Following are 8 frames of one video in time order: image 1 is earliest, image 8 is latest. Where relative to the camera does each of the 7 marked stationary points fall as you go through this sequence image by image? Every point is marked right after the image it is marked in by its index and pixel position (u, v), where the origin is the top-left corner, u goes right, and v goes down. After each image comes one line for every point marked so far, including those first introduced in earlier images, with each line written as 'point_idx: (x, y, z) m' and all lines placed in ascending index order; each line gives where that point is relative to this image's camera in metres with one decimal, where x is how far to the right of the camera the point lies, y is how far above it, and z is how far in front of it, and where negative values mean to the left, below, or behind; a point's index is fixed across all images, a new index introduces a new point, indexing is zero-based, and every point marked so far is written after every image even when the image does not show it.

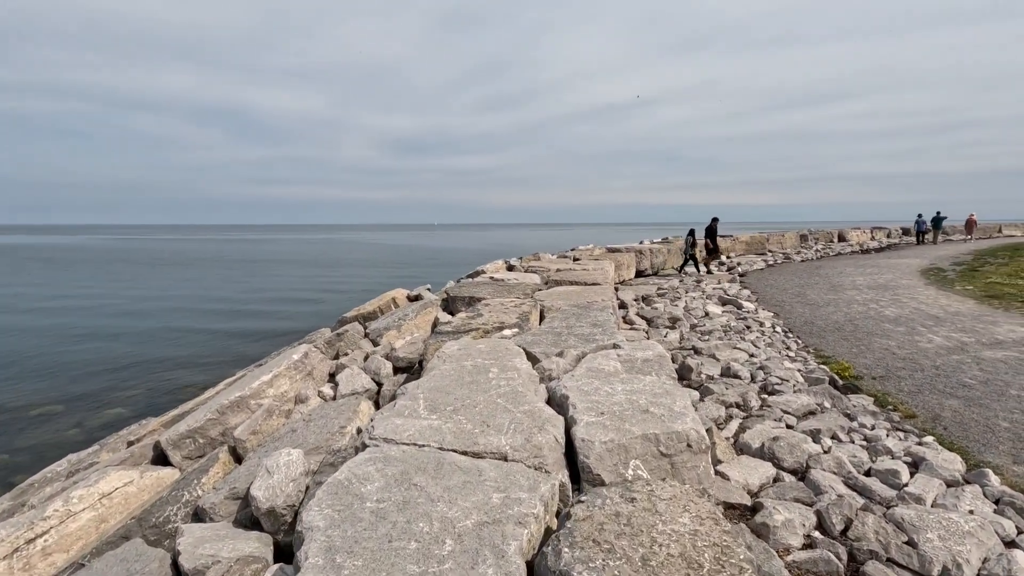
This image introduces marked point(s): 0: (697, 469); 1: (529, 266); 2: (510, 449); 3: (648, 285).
0: (+1.0, -1.0, +3.0) m
1: (+0.4, +0.5, +11.7) m
2: (0.0, -0.9, +2.9) m
3: (+3.5, +0.1, +13.6) m
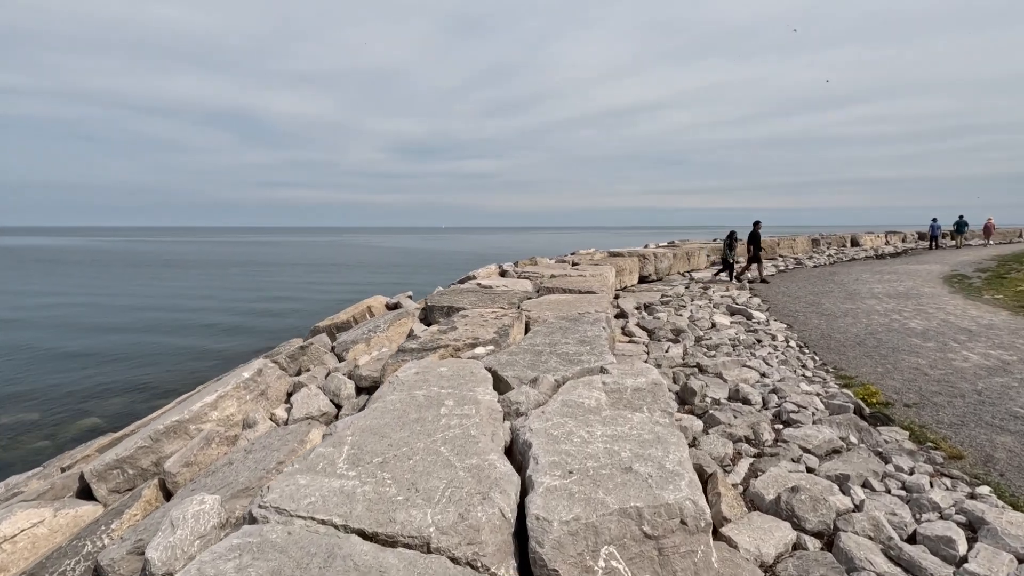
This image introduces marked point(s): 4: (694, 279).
0: (+0.7, -1.1, +2.2) m
1: (+0.2, +0.3, +10.9) m
2: (-0.3, -1.0, +2.1) m
3: (+3.4, -0.1, +12.8) m
4: (+5.3, +0.3, +15.5) m
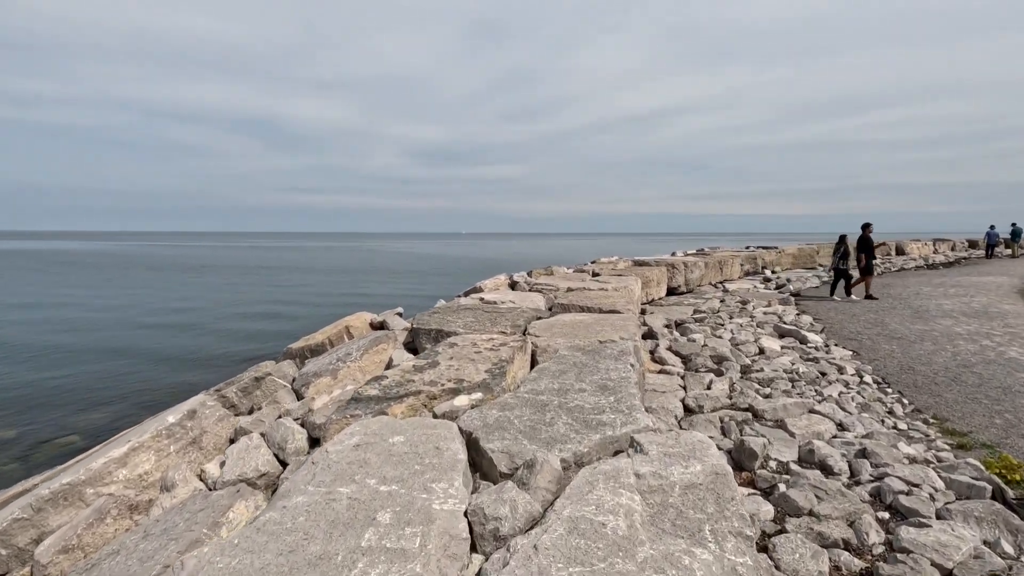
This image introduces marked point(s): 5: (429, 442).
0: (+0.6, -1.3, +0.8) m
1: (+0.4, +0.1, +9.5) m
2: (-0.5, -1.1, +0.7) m
3: (+3.6, -0.4, +11.3) m
4: (+5.7, -0.1, +14.0) m
5: (-0.4, -0.8, +2.8) m
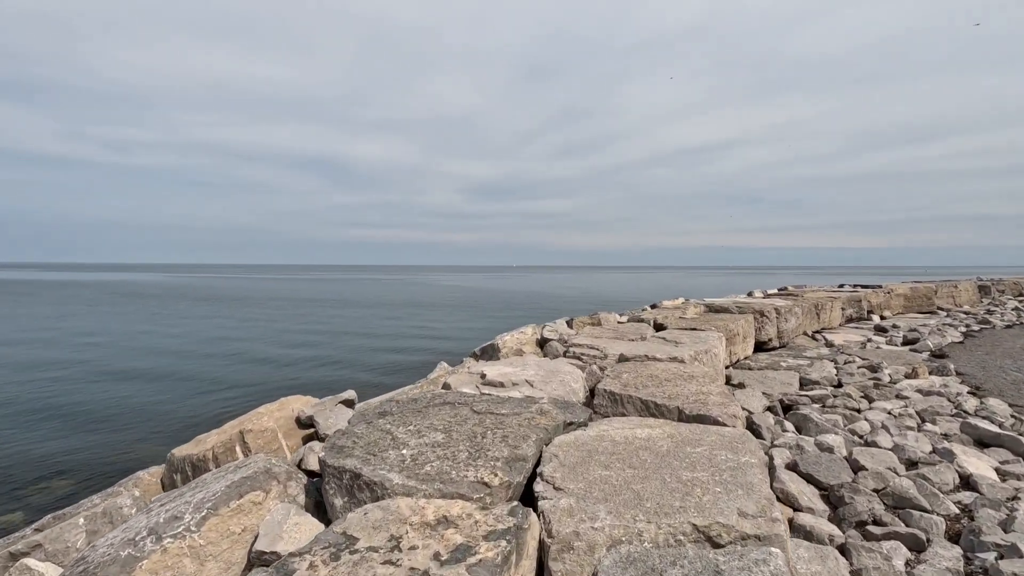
0: (+0.1, -1.5, -2.1) m
1: (+0.8, -0.7, +6.6) m
2: (-1.0, -1.3, -2.1) m
3: (+4.1, -1.3, +8.0) m
4: (+6.4, -1.2, +10.5) m
5: (-0.7, -1.2, 0.0) m
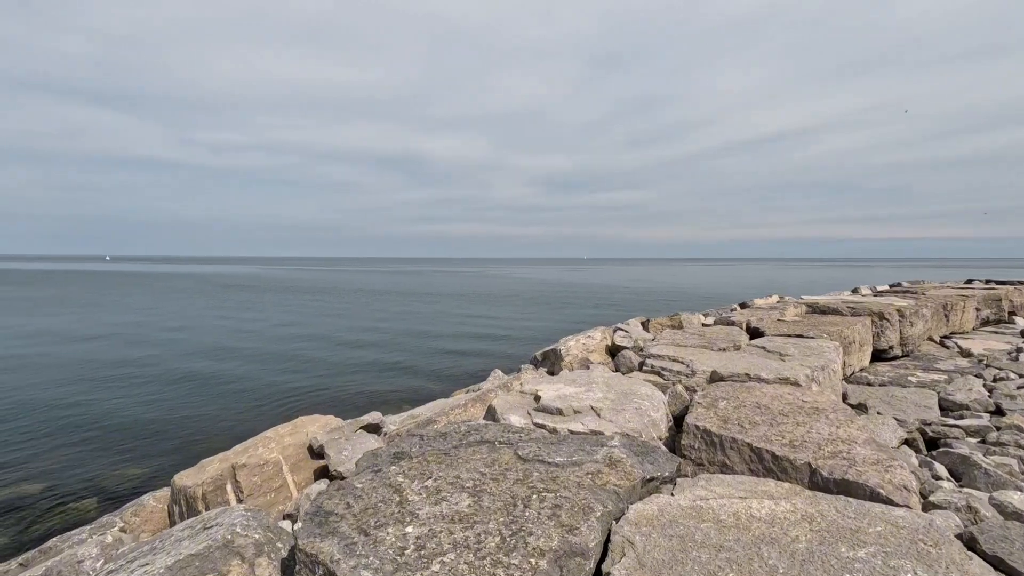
0: (-0.4, -1.6, -3.1) m
1: (+1.4, -0.7, +5.5) m
2: (-1.4, -1.4, -2.9) m
3: (+4.9, -1.3, +6.4) m
4: (+7.5, -1.1, +8.6) m
5: (-0.9, -1.2, -0.9) m
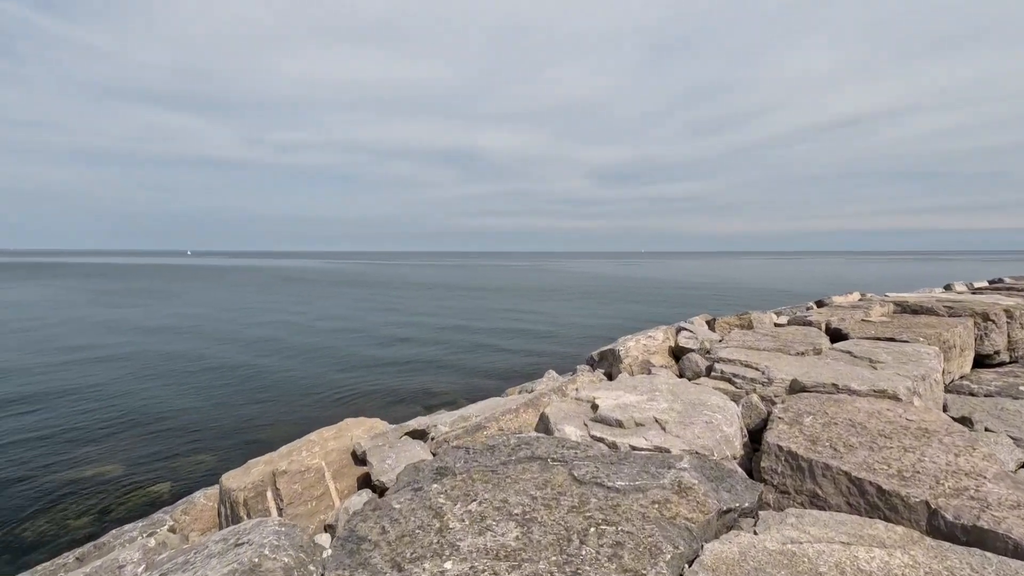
0: (-0.8, -1.7, -3.3) m
1: (+1.9, -0.7, +5.0) m
2: (-1.8, -1.5, -3.1) m
3: (+5.5, -1.3, +5.6) m
4: (+8.3, -1.1, +7.5) m
5: (-1.1, -1.3, -1.1) m
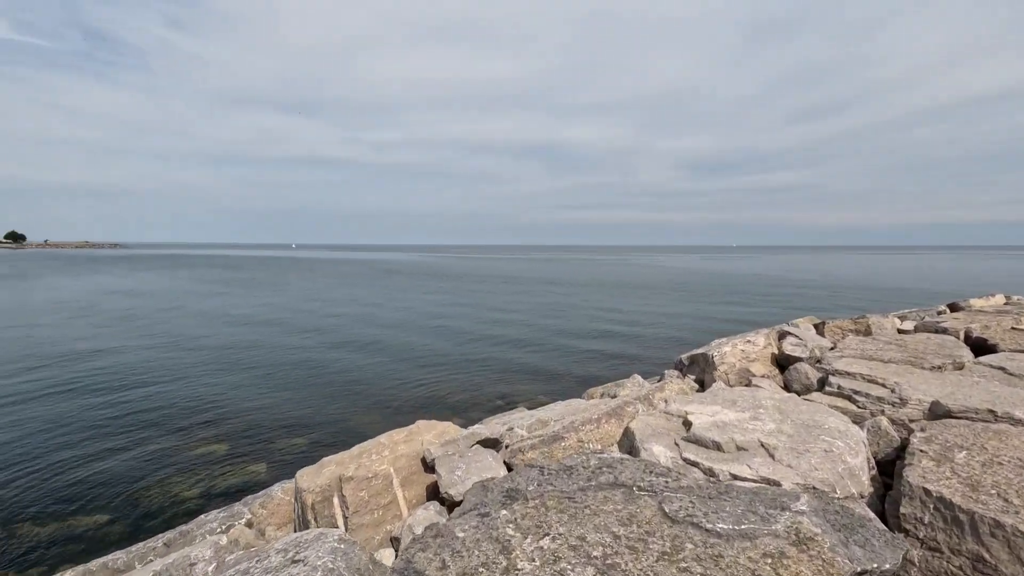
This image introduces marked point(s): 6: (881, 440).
0: (-1.3, -1.7, -3.5) m
1: (+2.6, -0.7, +4.3) m
2: (-2.3, -1.5, -3.0) m
3: (+6.3, -1.3, +4.4) m
4: (+9.3, -1.2, +5.8) m
5: (-1.3, -1.3, -1.2) m
6: (+2.2, -0.9, +3.1) m
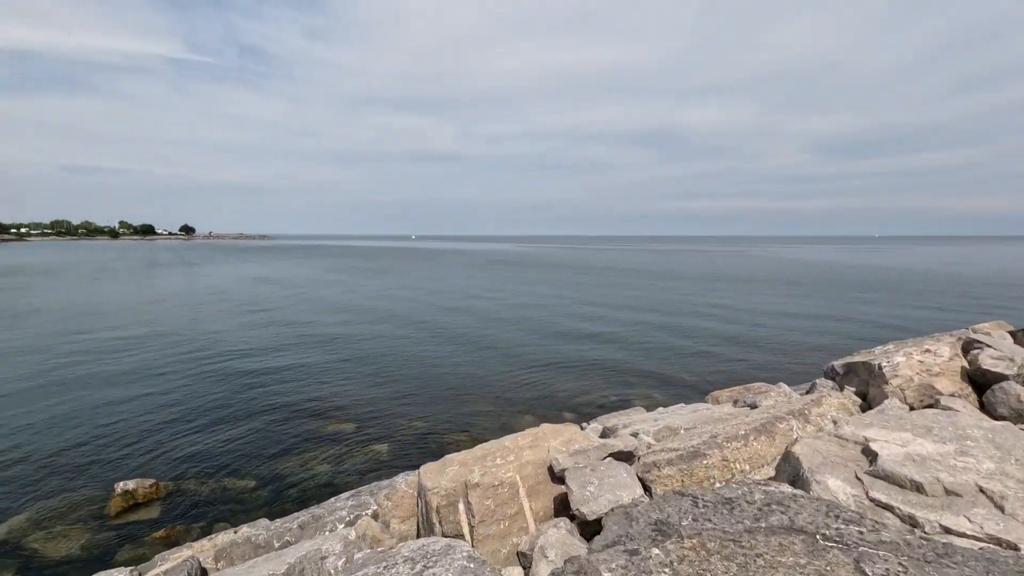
0: (-1.9, -1.8, -3.4) m
1: (+3.6, -0.7, +3.4) m
2: (-2.8, -1.6, -2.8) m
3: (+7.1, -1.4, +2.8) m
4: (+10.4, -1.3, +3.6) m
5: (-1.4, -1.3, -1.2) m
6: (+2.9, -0.9, +2.3) m
